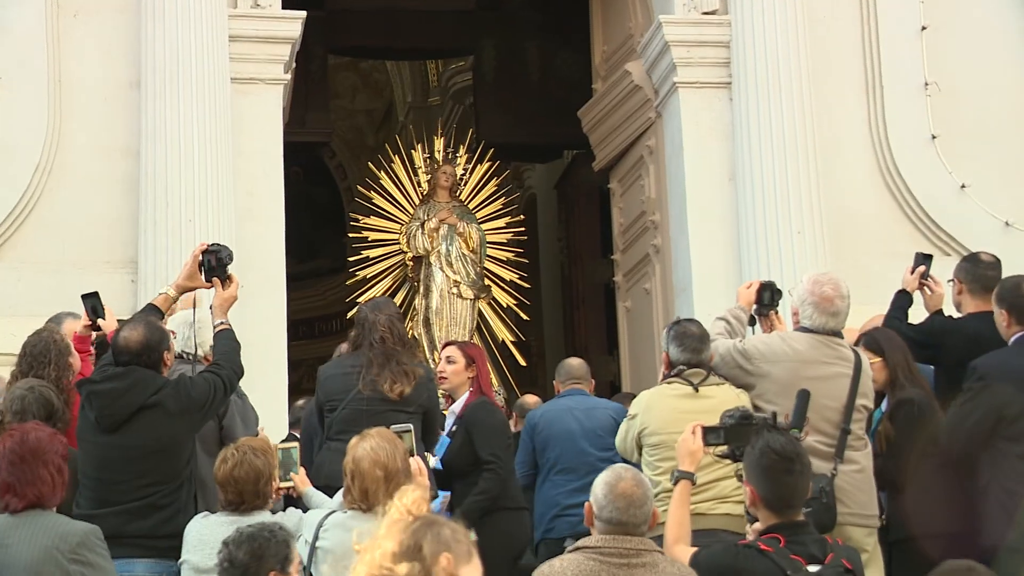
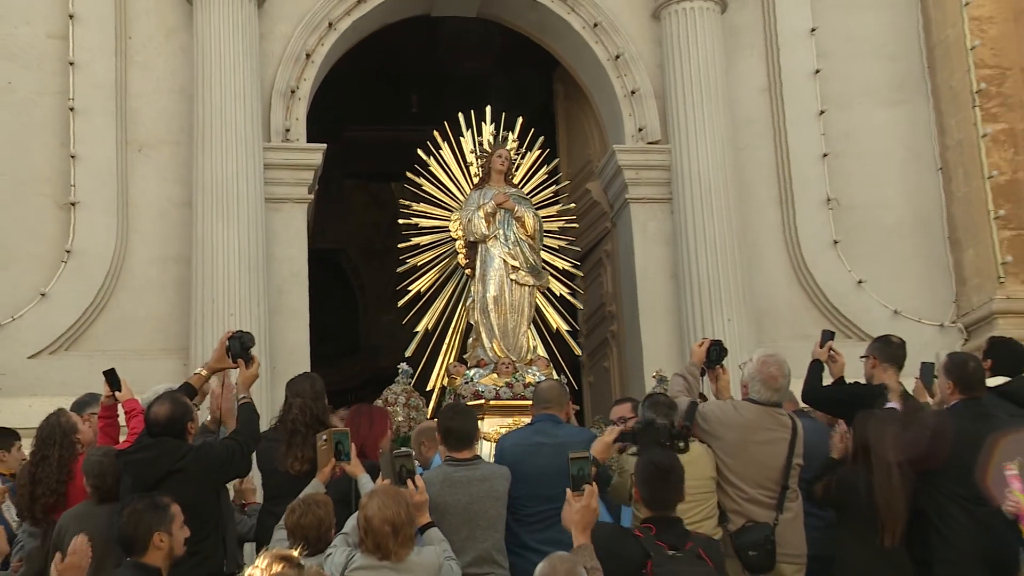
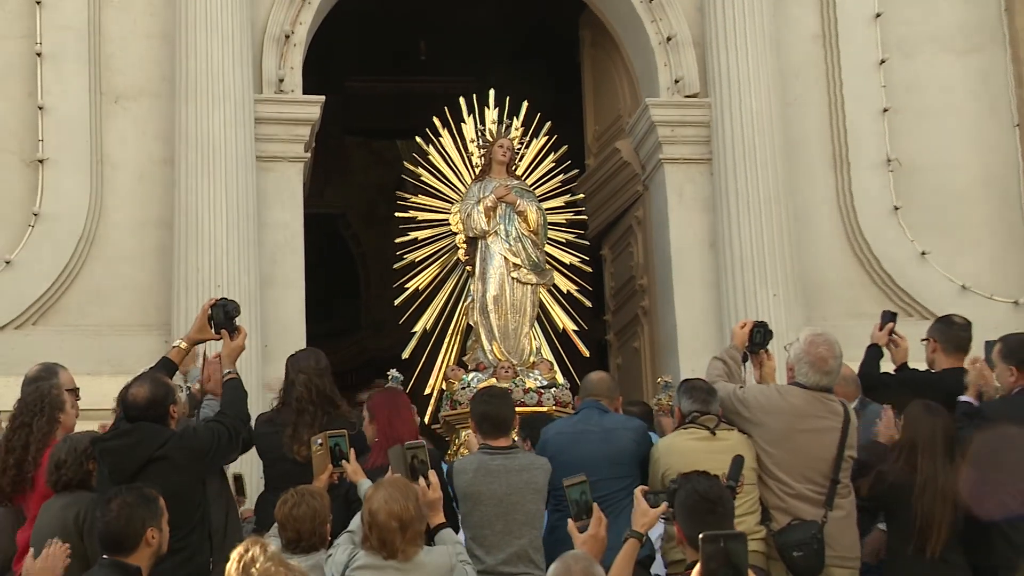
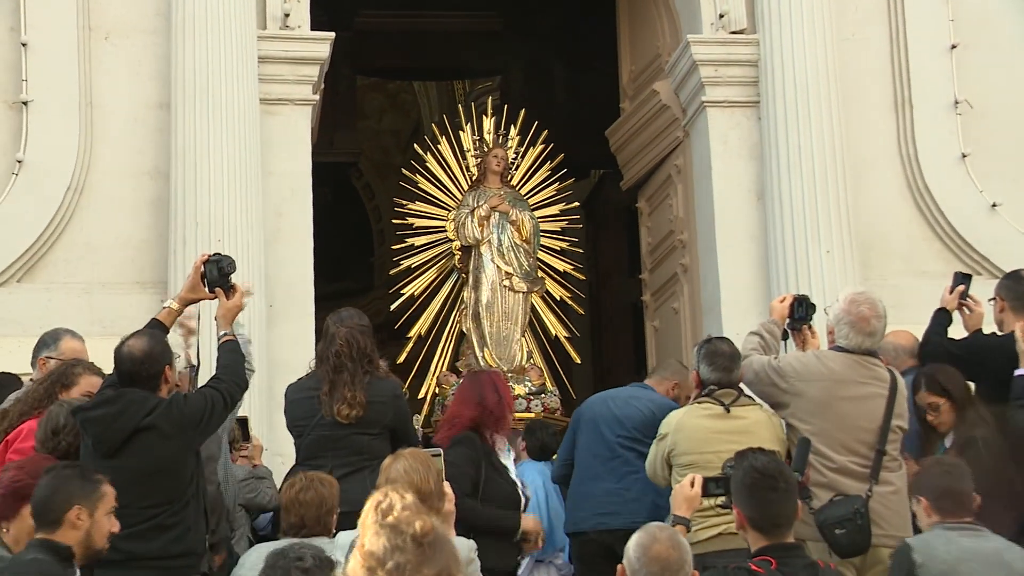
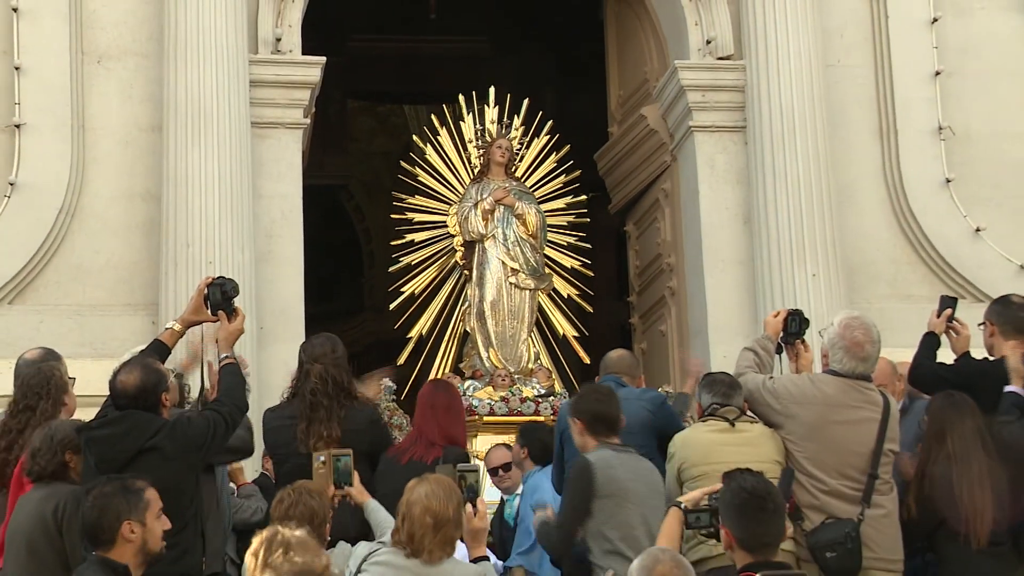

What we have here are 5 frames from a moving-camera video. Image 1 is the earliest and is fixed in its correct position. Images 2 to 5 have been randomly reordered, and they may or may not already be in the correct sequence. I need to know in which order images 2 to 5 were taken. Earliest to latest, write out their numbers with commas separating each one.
4, 5, 3, 2
